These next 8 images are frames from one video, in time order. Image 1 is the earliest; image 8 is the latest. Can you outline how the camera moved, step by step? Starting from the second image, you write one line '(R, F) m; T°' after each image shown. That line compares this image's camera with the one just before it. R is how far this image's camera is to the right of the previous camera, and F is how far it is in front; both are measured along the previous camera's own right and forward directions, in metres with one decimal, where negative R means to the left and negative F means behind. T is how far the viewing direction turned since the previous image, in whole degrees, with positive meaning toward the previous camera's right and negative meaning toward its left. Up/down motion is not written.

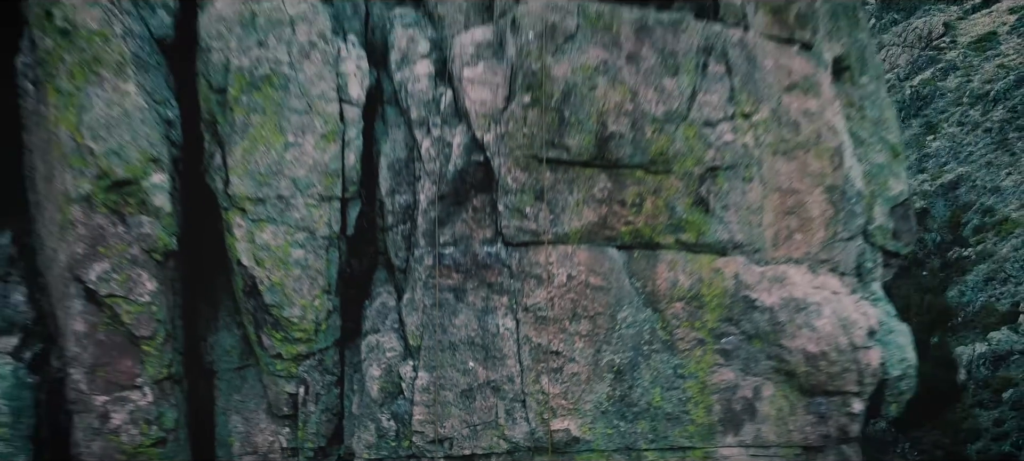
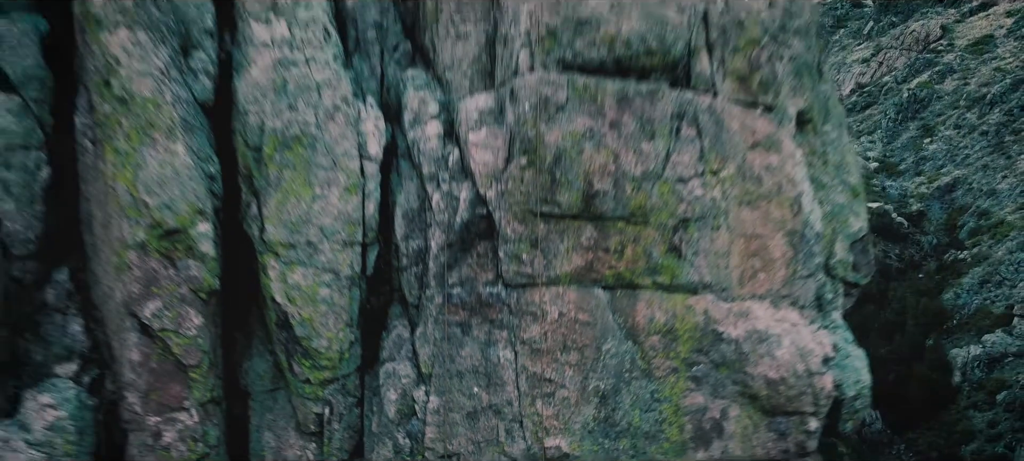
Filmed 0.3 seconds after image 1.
(0.0, -0.6) m; 0°
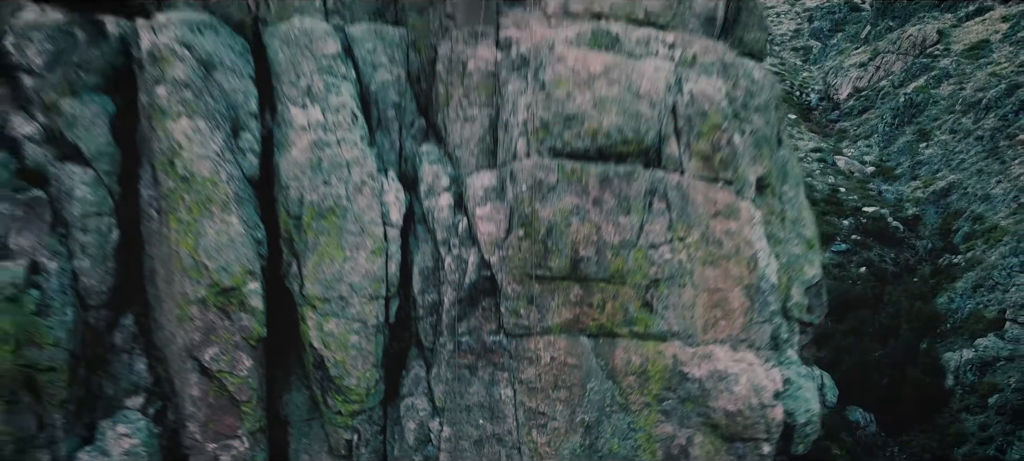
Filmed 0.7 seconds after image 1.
(0.0, -0.9) m; 0°
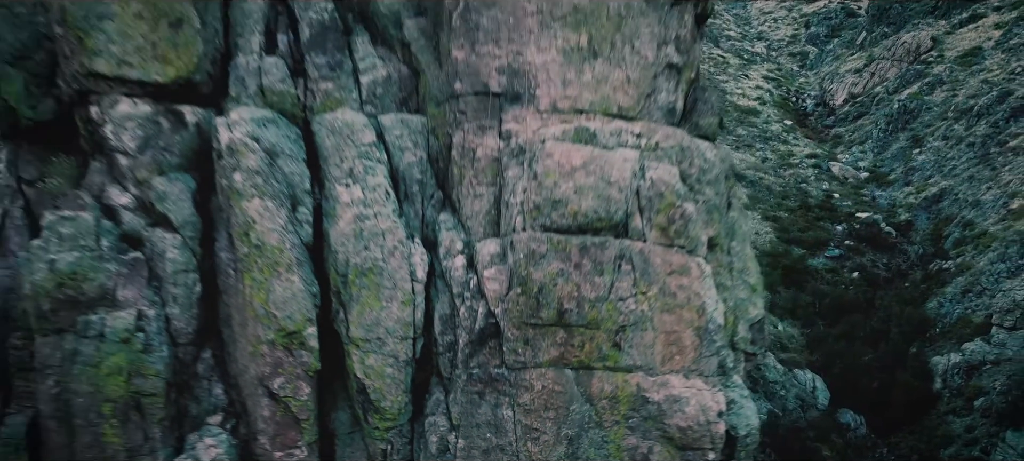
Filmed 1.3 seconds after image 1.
(0.0, -1.5) m; 0°
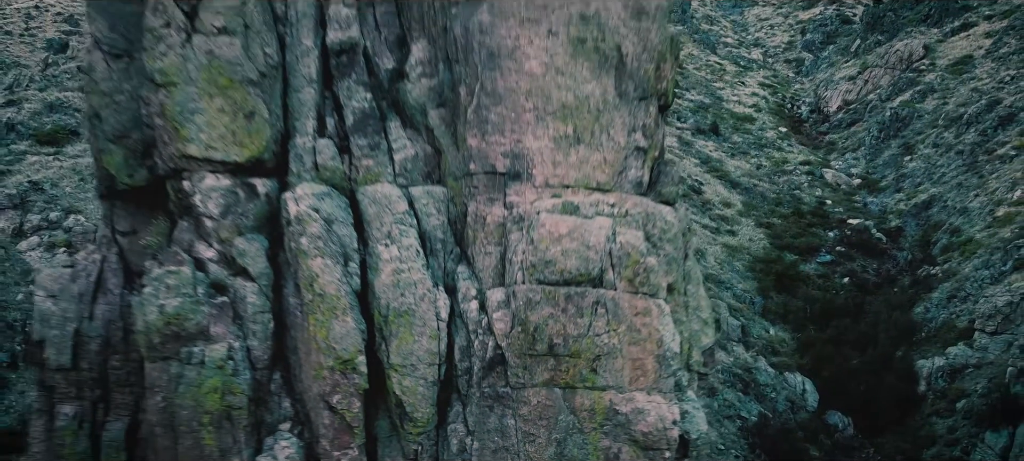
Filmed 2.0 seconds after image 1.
(0.0, -2.1) m; 0°
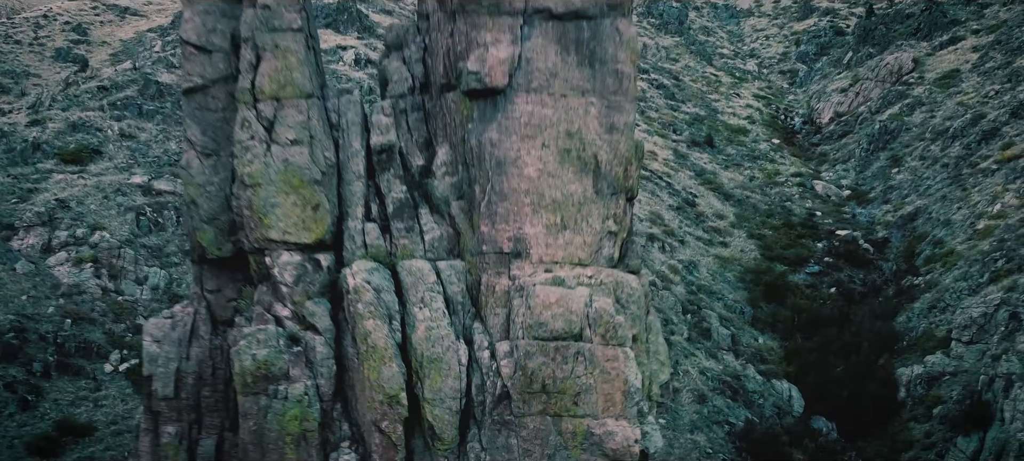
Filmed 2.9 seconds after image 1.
(0.0, -3.1) m; 0°
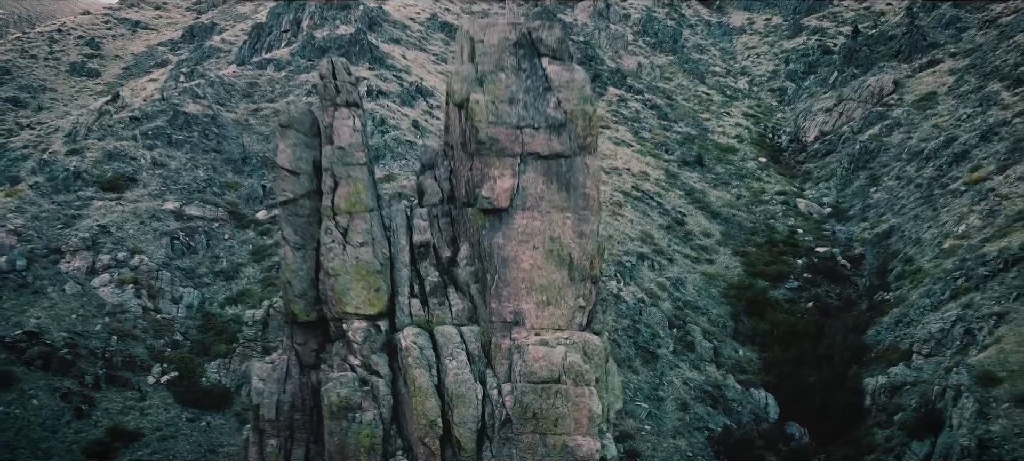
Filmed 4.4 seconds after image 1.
(0.0, -5.9) m; 0°
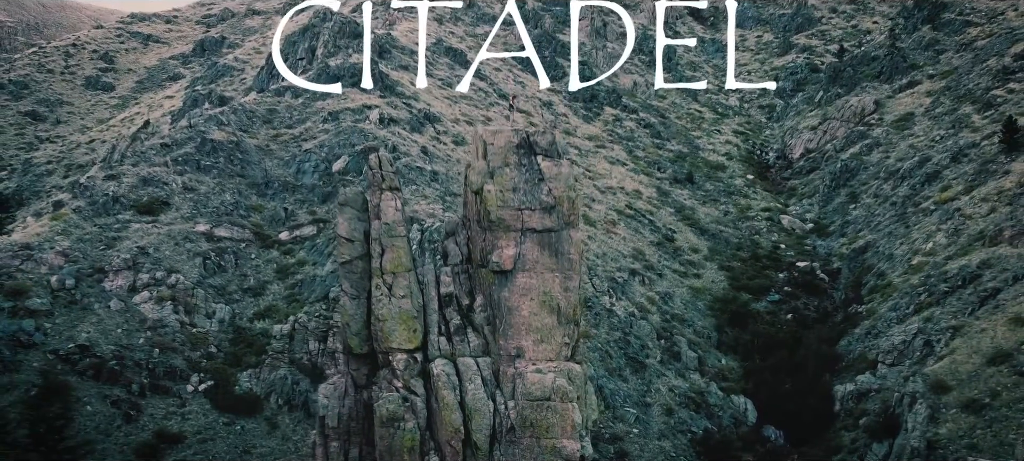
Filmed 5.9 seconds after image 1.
(-0.1, -6.5) m; 0°
